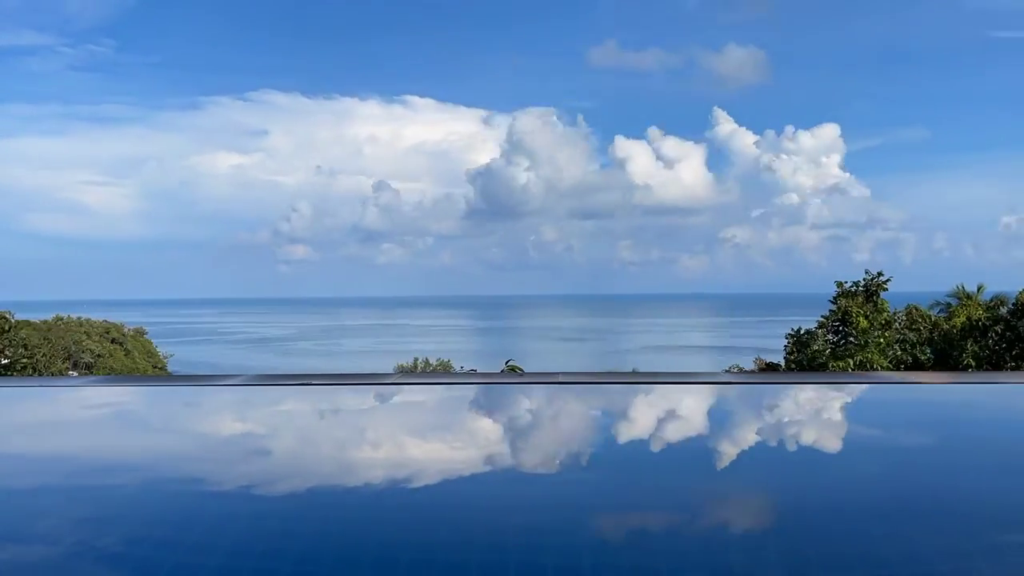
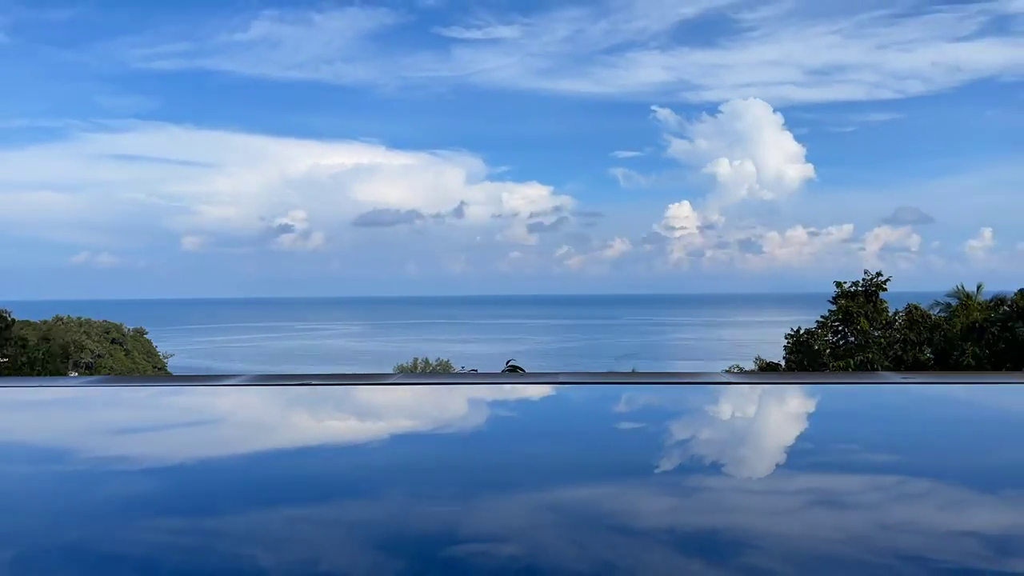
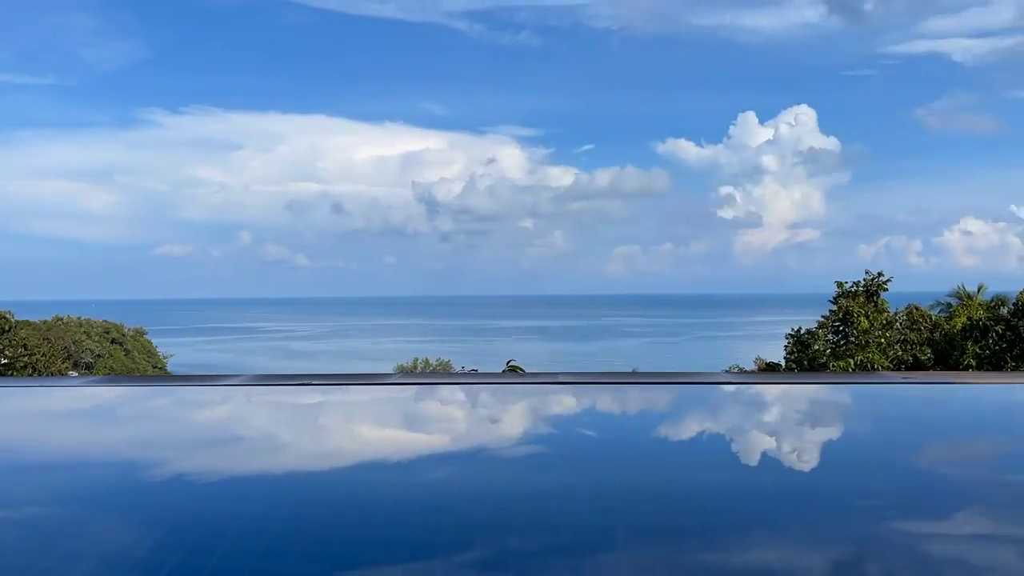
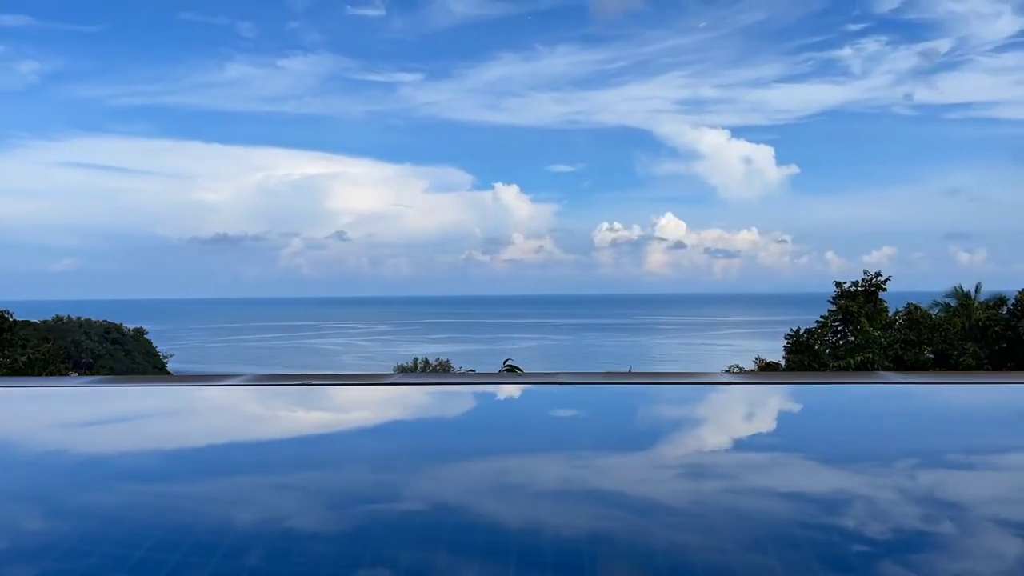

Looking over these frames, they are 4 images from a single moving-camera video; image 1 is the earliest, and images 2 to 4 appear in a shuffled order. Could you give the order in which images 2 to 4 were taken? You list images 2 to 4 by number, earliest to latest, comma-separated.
3, 2, 4
